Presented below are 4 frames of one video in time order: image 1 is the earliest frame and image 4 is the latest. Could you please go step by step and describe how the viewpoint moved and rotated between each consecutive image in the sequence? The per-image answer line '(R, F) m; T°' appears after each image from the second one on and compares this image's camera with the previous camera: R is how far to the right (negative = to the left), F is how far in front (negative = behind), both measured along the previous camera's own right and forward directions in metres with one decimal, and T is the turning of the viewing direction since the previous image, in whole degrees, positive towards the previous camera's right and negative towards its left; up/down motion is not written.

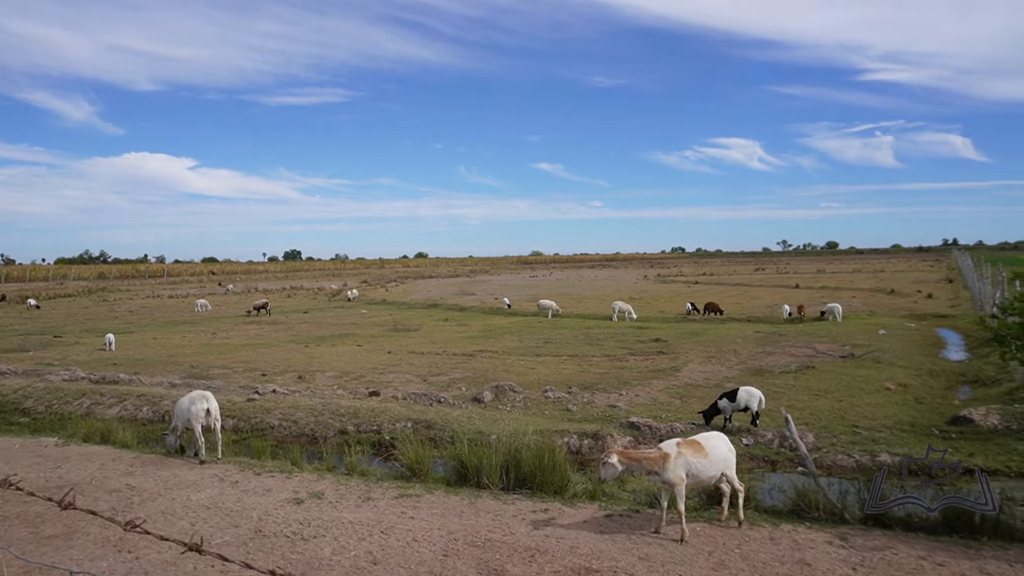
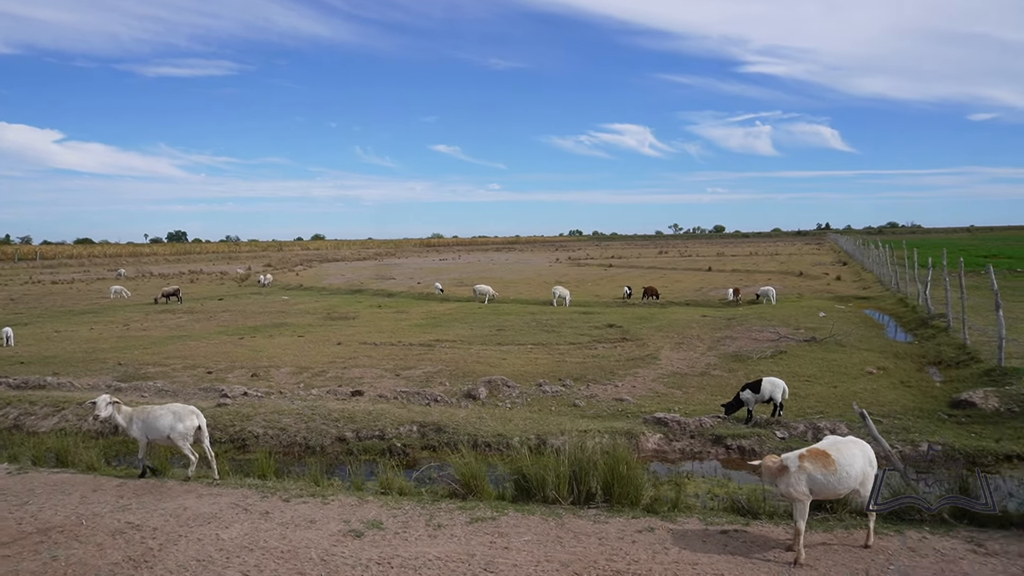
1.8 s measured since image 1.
(-1.7, +1.0) m; +8°
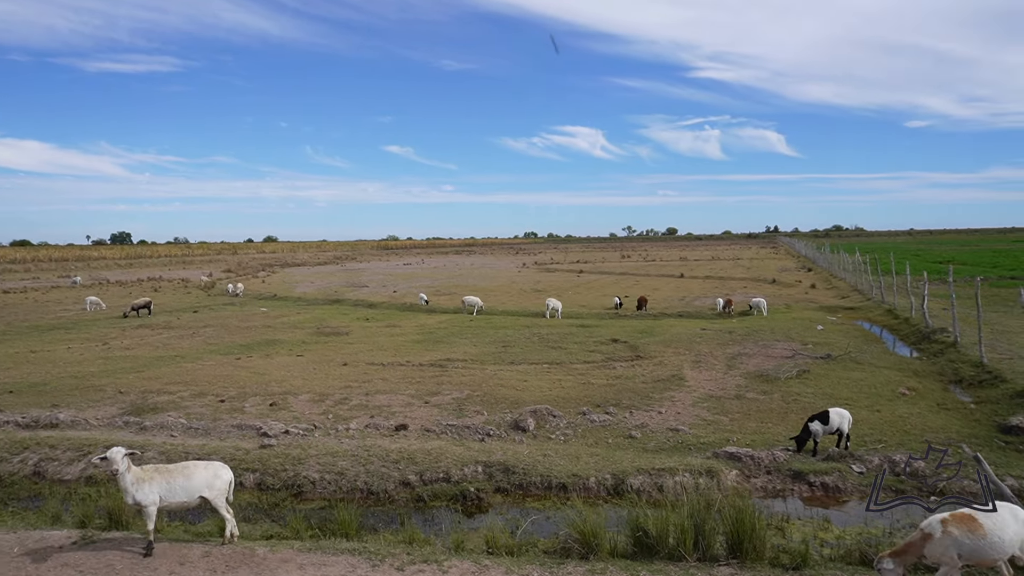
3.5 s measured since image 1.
(-1.6, +0.5) m; +4°
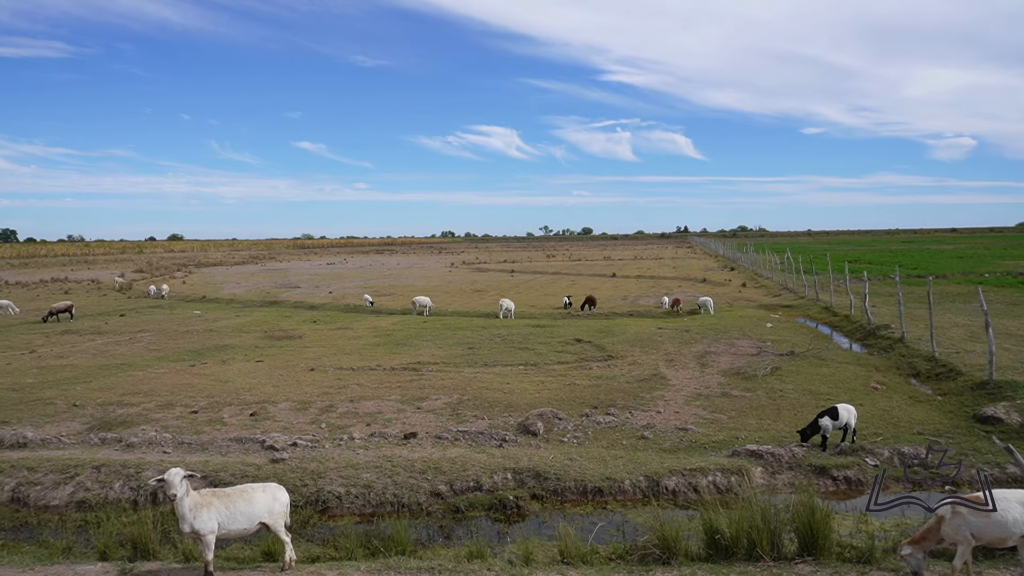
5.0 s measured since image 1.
(-1.5, +0.3) m; +7°
